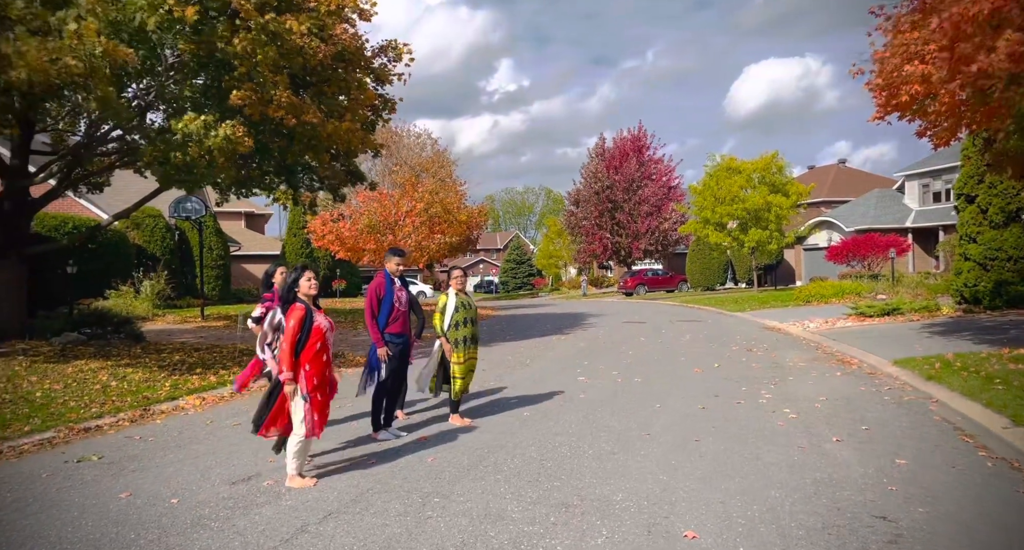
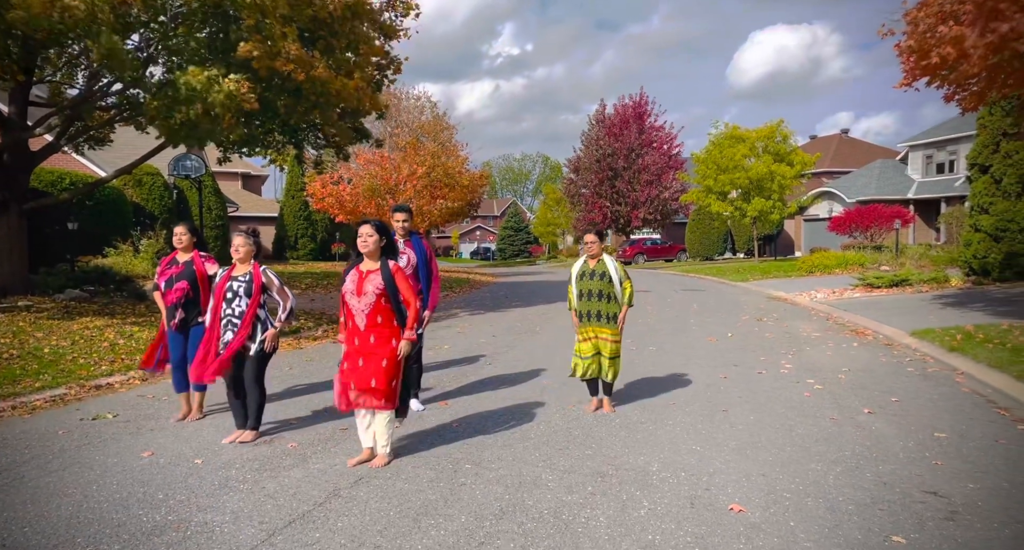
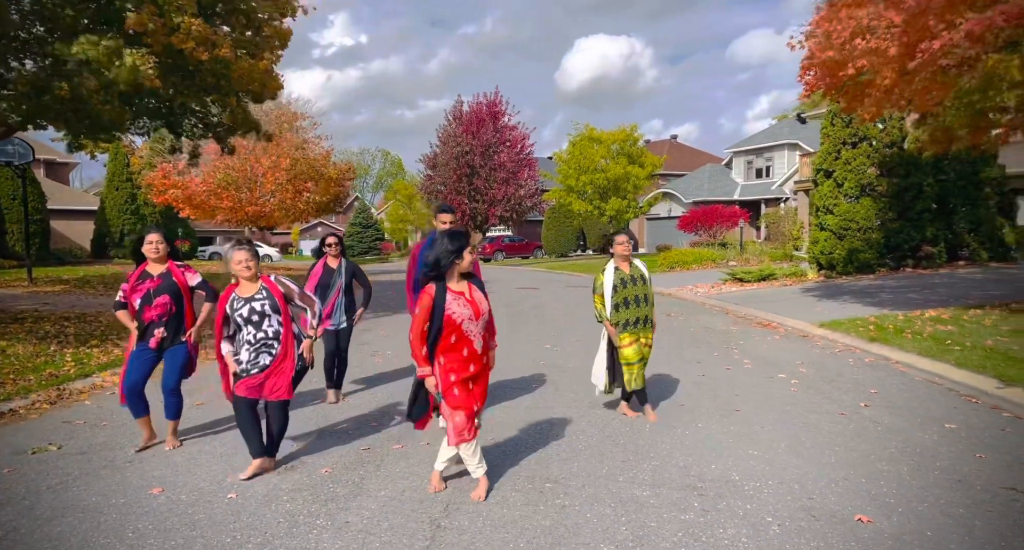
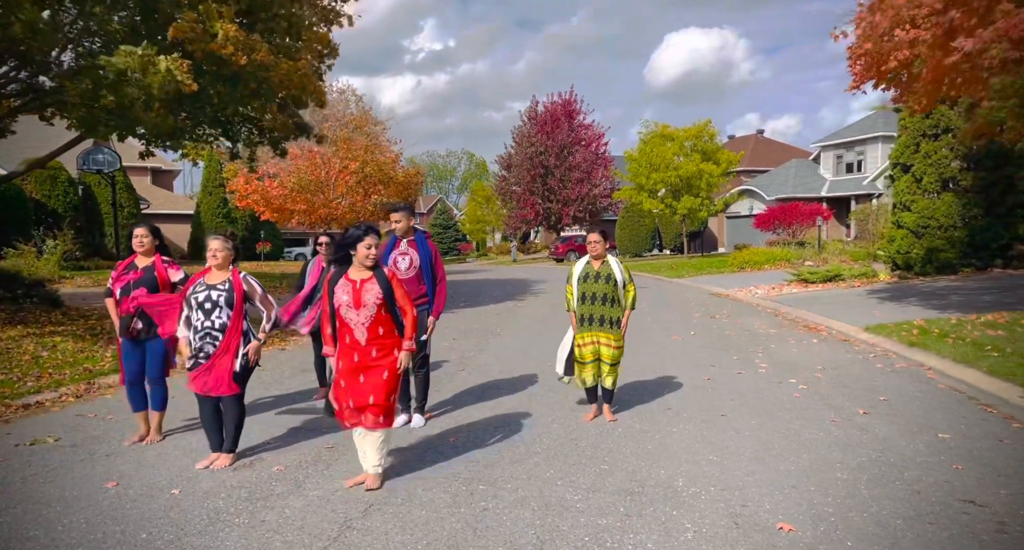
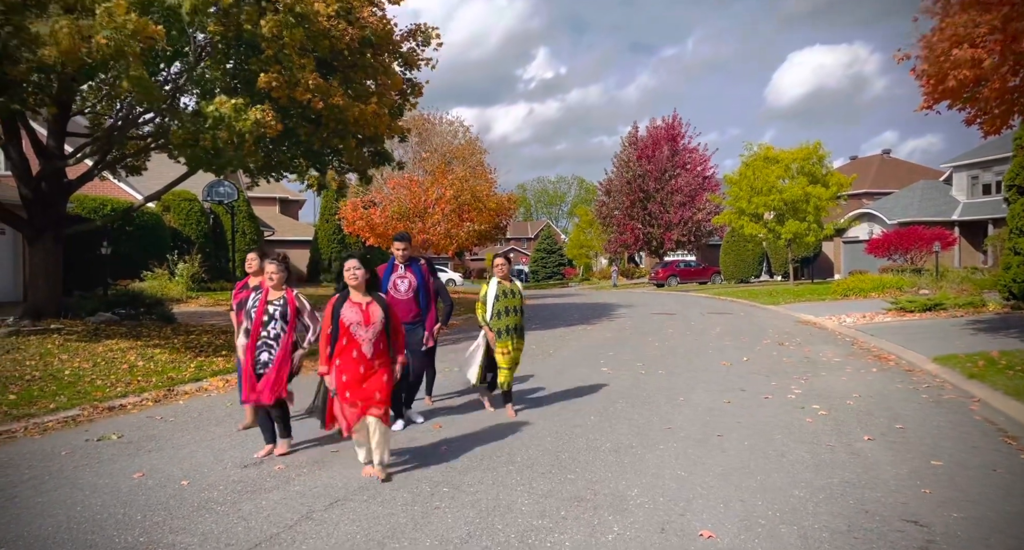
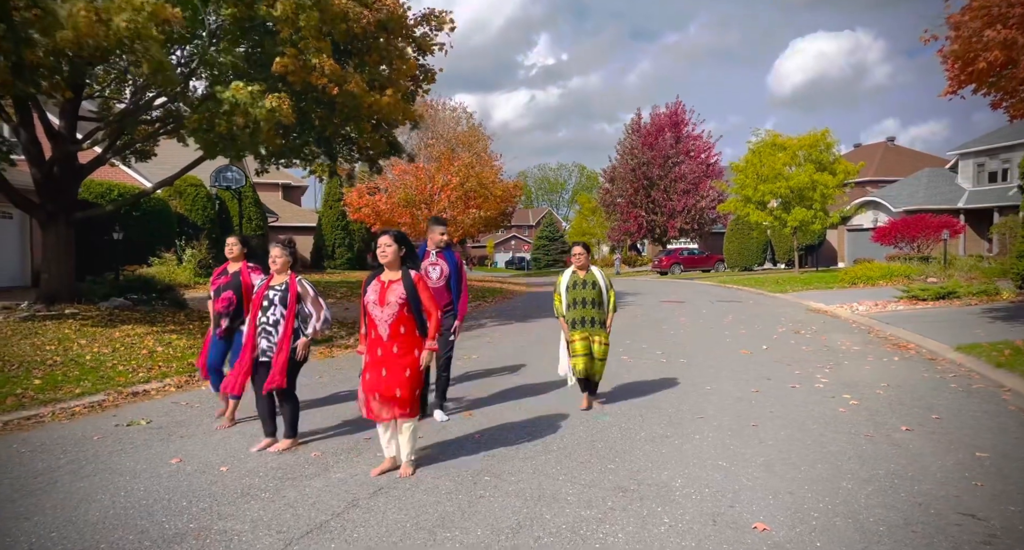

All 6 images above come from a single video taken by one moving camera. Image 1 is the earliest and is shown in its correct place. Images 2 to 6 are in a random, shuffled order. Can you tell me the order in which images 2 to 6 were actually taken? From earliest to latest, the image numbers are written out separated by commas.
5, 6, 2, 4, 3
